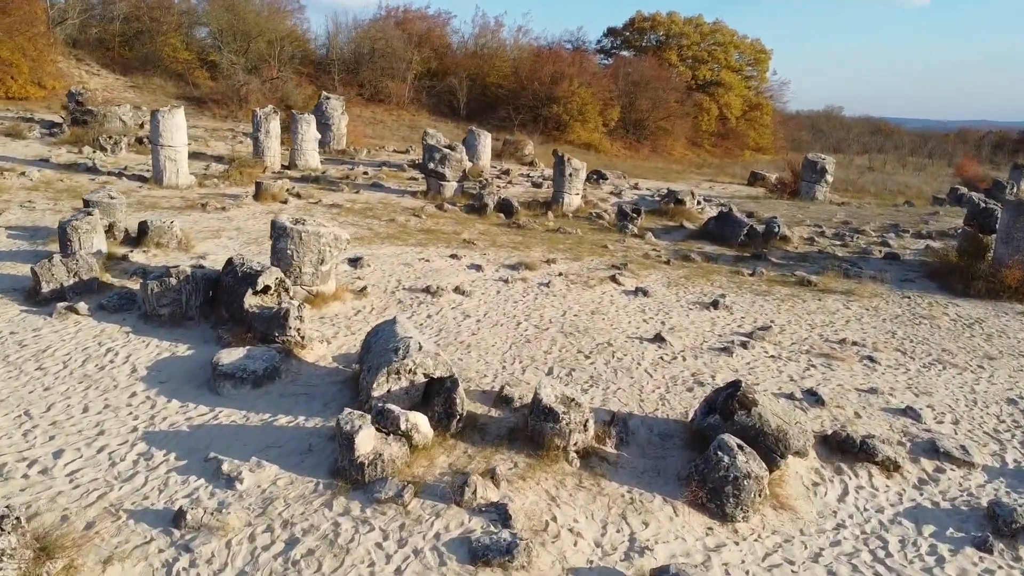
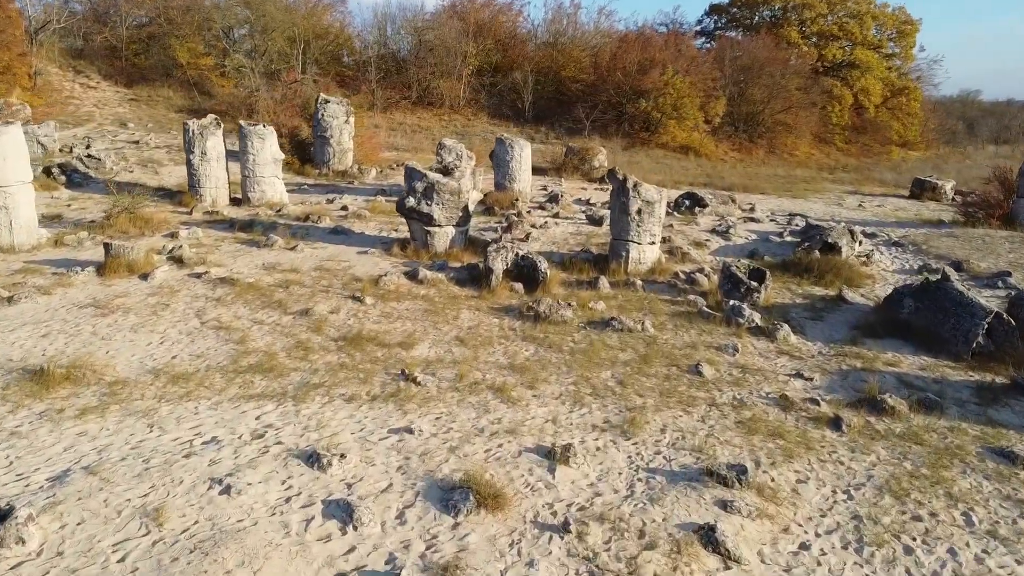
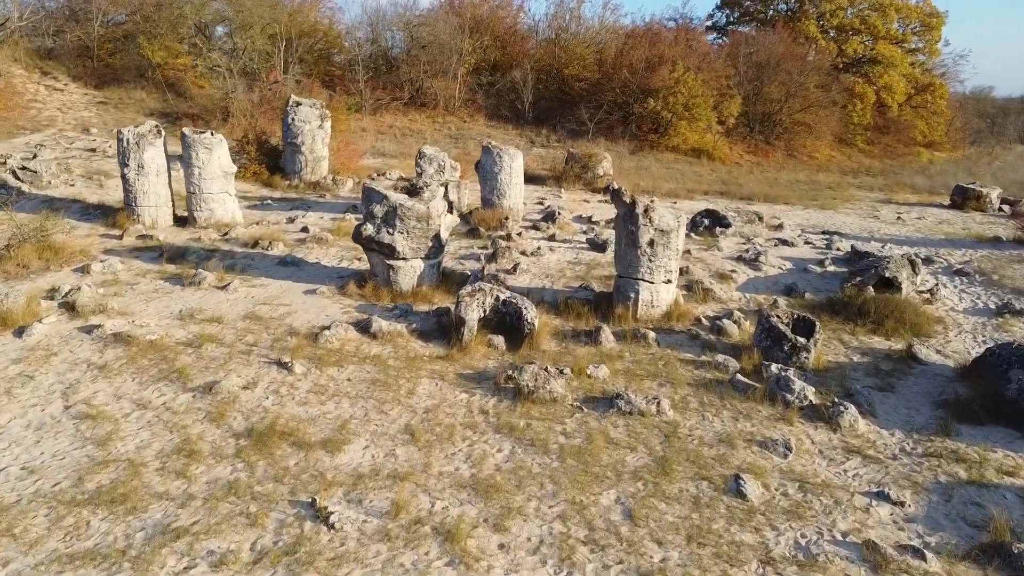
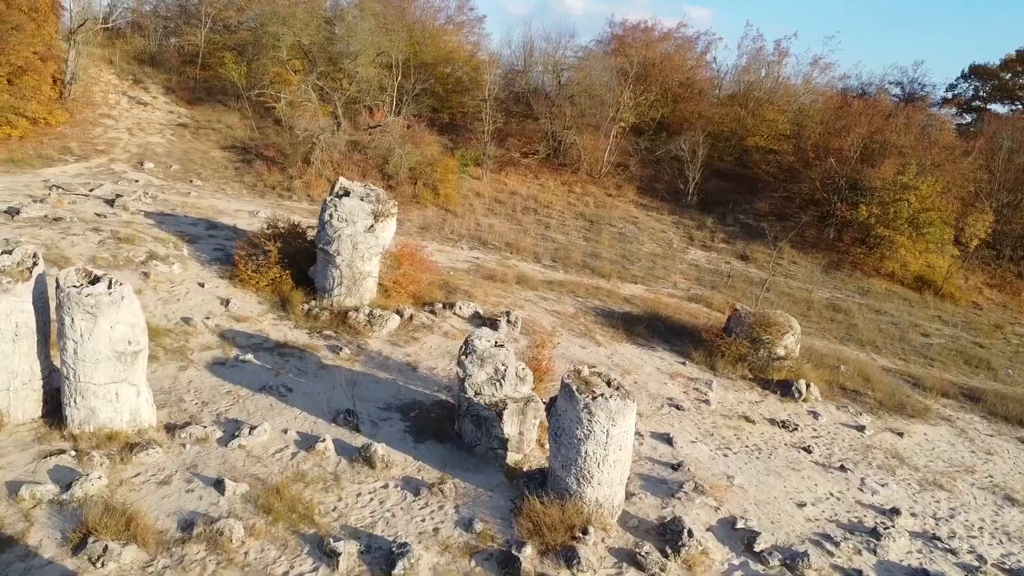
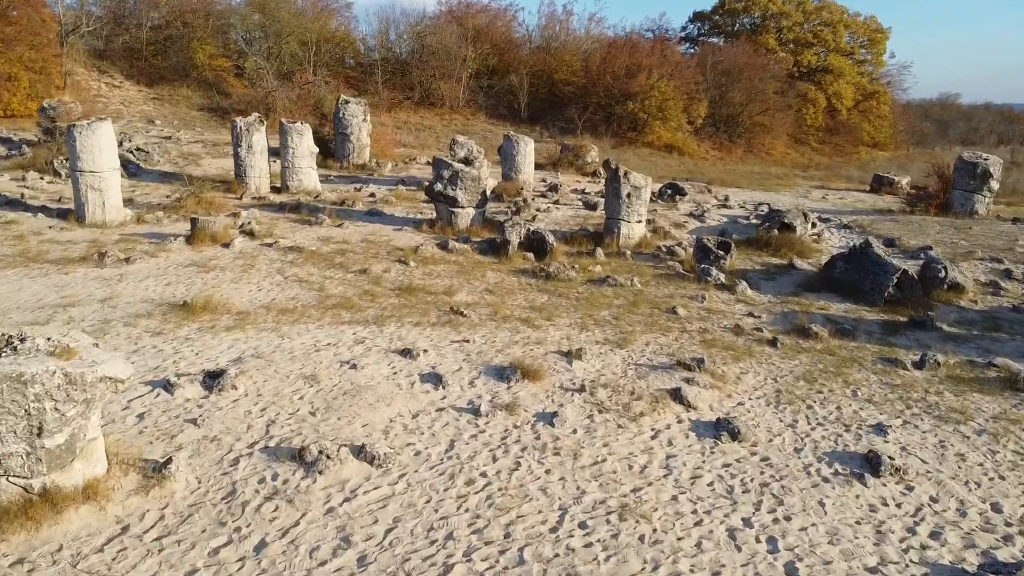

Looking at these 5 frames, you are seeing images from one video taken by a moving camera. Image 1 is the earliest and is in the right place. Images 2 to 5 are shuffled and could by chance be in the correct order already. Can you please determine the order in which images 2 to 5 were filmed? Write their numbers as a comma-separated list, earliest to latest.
5, 2, 3, 4
